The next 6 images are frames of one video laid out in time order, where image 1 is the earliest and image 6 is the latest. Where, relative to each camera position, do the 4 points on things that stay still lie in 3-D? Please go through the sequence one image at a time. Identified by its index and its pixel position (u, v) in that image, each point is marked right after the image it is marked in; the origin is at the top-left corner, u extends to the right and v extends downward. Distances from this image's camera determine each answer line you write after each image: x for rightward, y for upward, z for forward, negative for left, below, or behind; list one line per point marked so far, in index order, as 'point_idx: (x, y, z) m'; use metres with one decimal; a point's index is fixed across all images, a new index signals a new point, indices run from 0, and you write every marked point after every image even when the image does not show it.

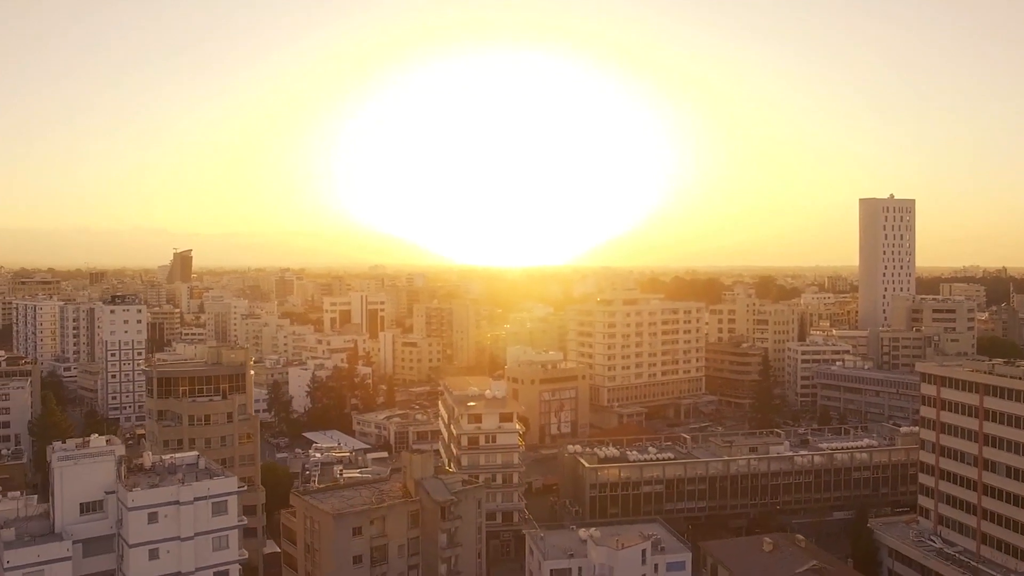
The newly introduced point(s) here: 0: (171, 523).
0: (-8.0, -5.5, +19.6) m
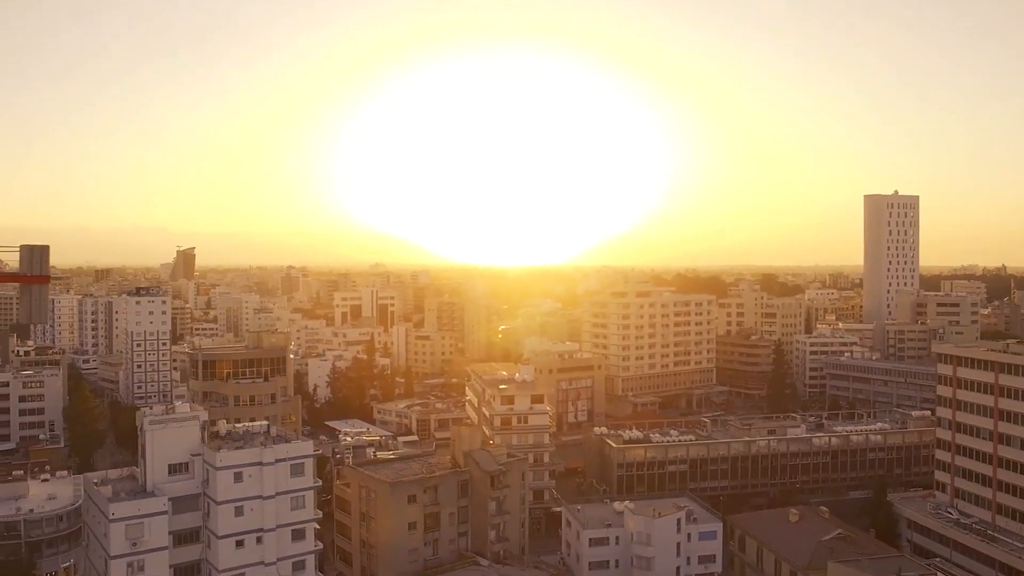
0: (-6.5, -4.9, +21.1) m
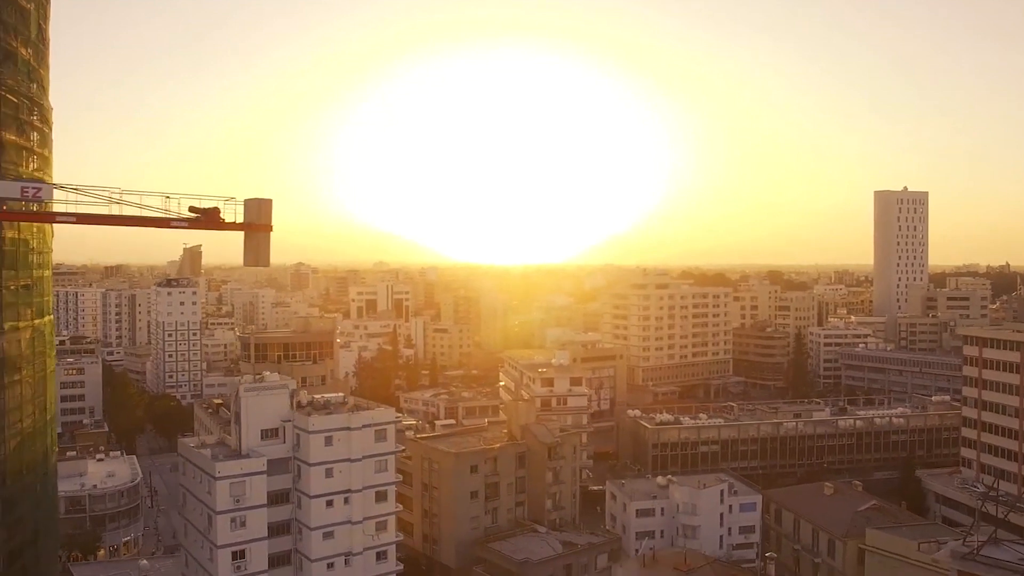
0: (-4.6, -4.3, +22.6) m
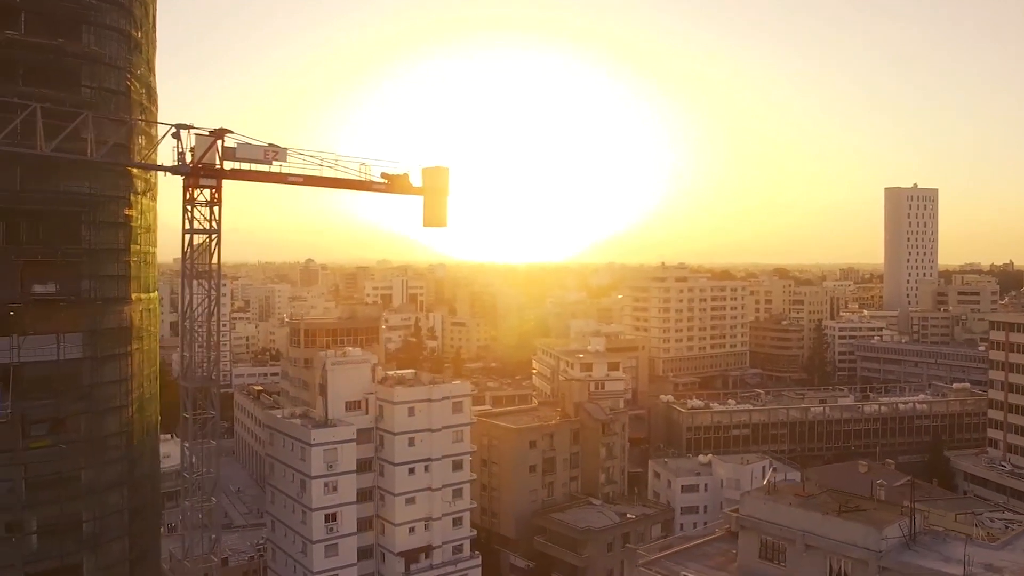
0: (-2.6, -3.7, +24.0) m
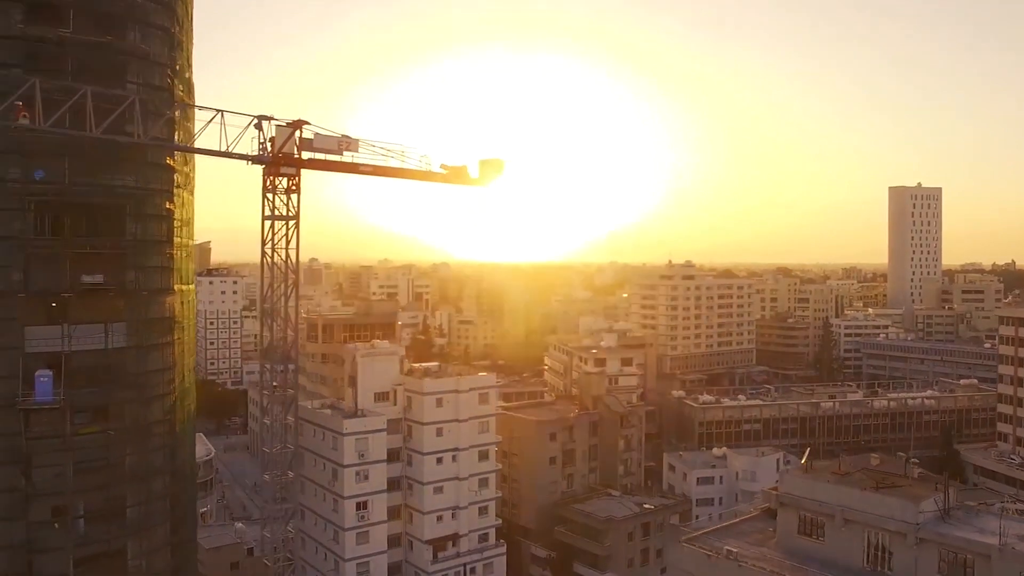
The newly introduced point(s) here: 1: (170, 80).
0: (-1.8, -3.5, +24.5) m
1: (-8.2, +5.0, +19.8) m
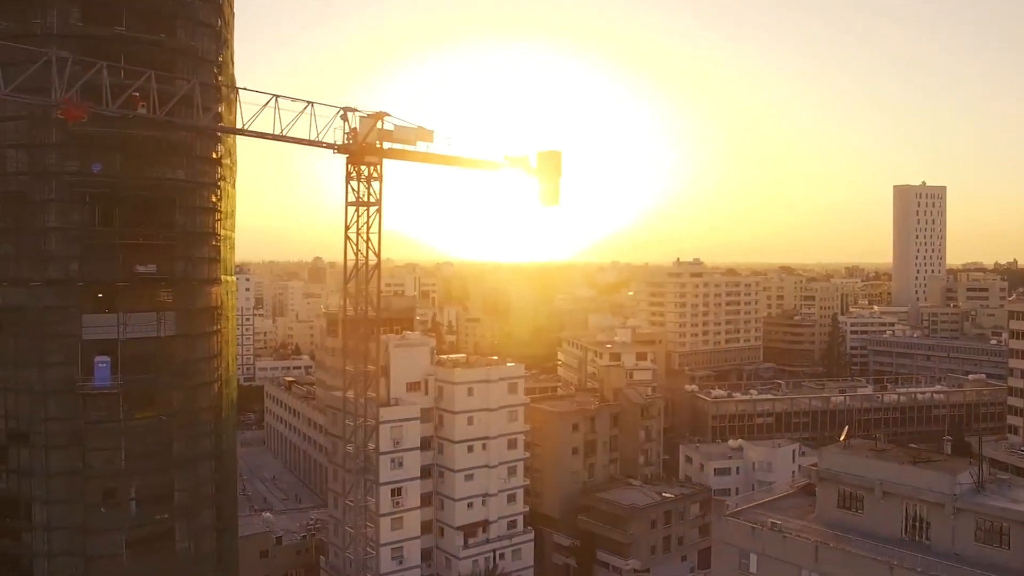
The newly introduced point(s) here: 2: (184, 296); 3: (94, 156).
0: (-1.0, -3.3, +25.2) m
1: (-7.3, +5.2, +20.5) m
2: (-7.8, -0.2, +19.7) m
3: (-9.1, +2.9, +18.2) m
